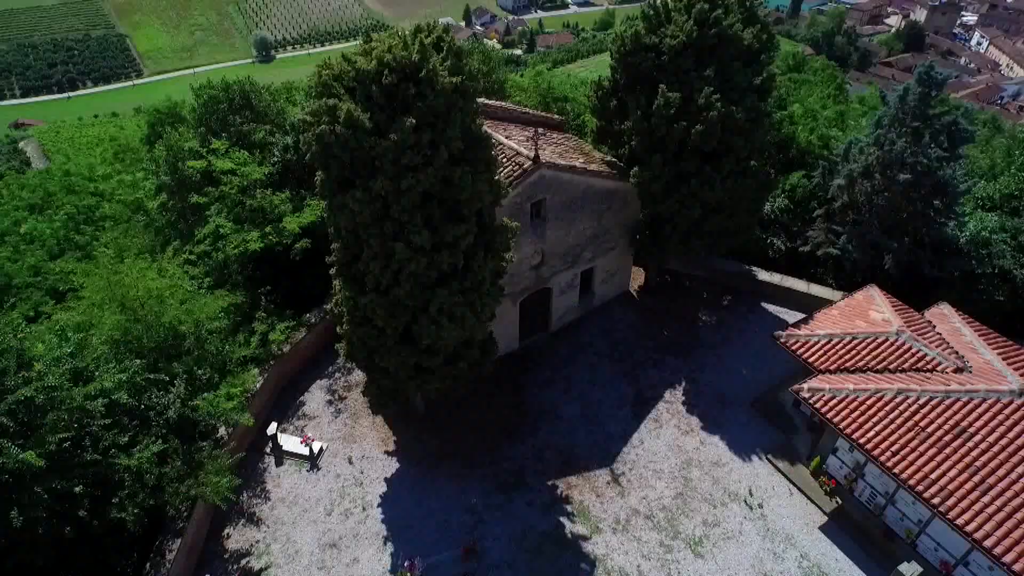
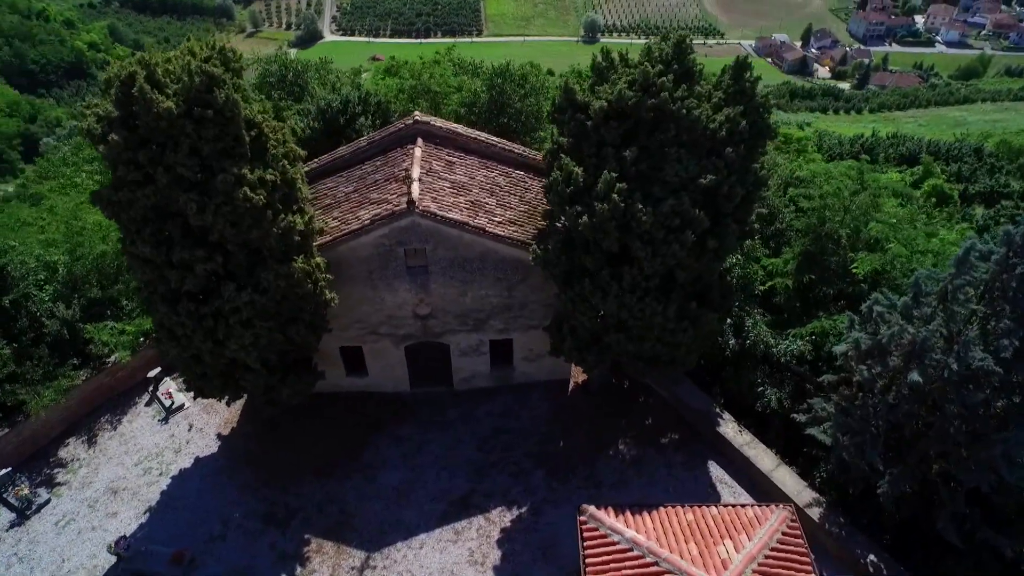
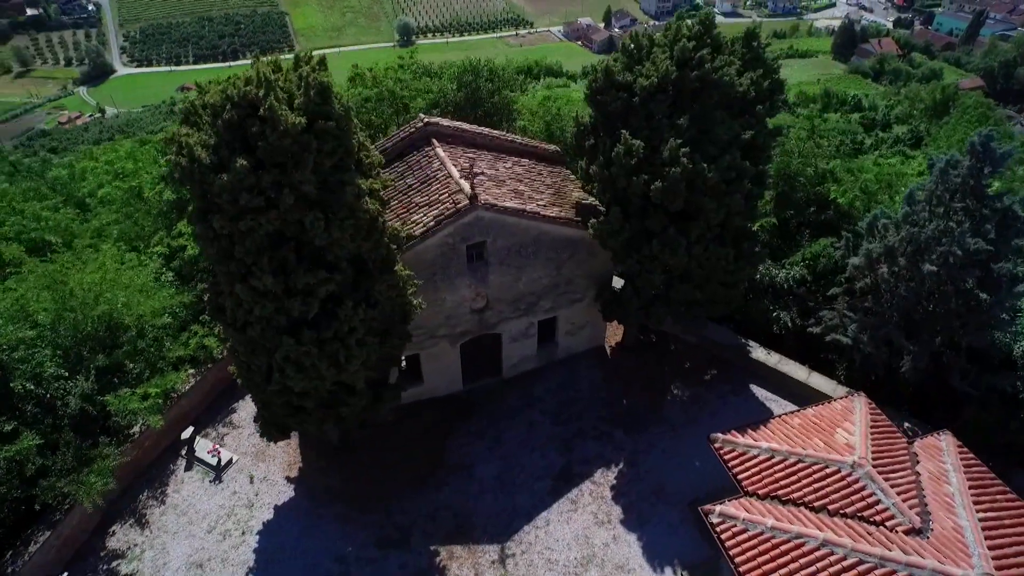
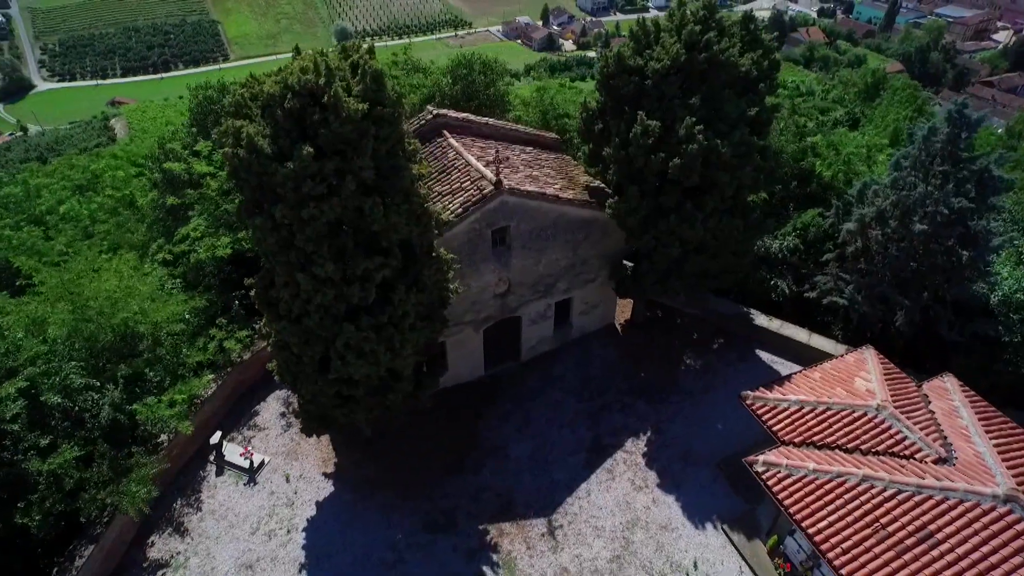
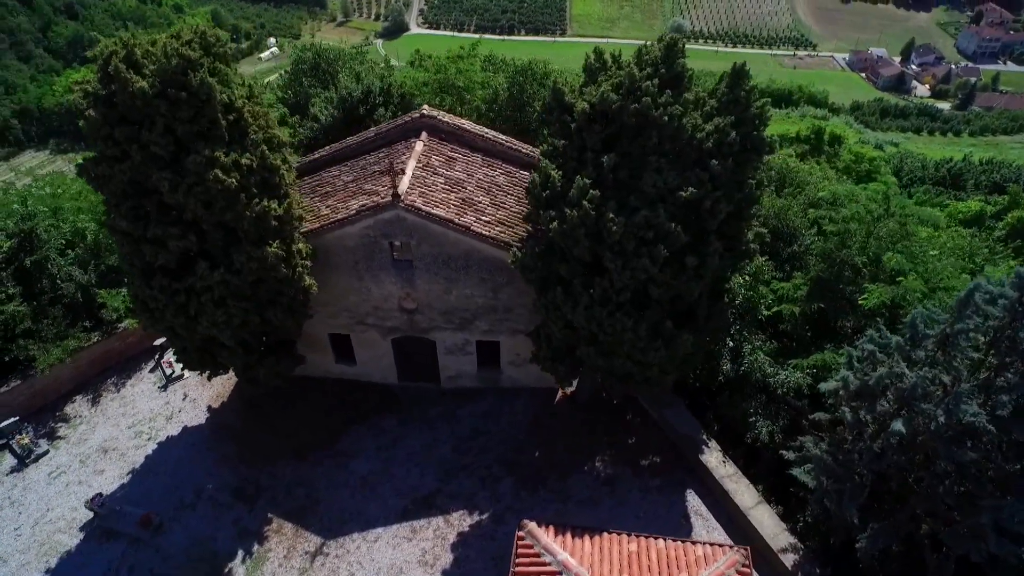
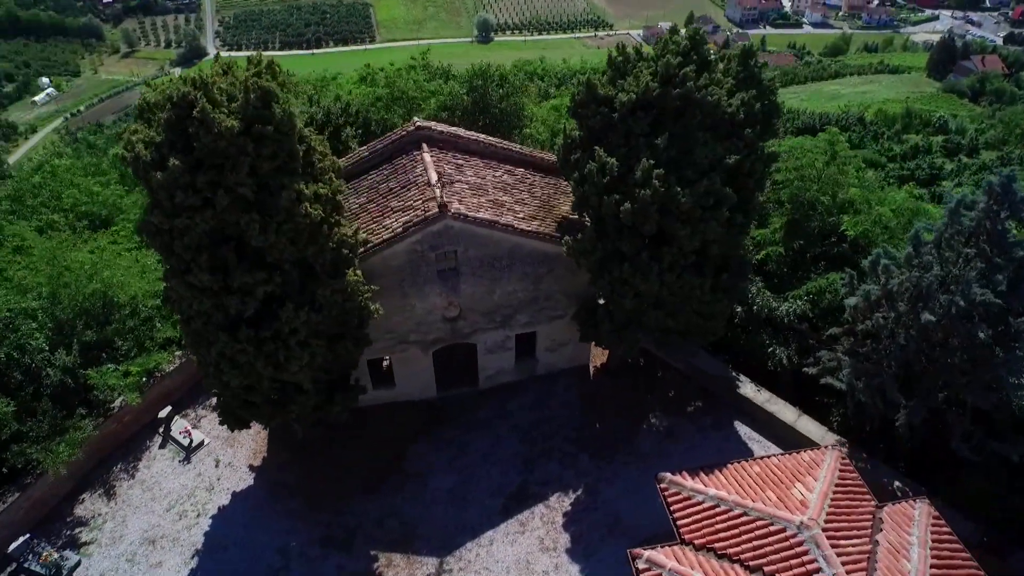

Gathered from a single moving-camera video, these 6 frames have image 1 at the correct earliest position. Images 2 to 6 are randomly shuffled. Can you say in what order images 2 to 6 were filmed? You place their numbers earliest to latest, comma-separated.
4, 3, 6, 2, 5
